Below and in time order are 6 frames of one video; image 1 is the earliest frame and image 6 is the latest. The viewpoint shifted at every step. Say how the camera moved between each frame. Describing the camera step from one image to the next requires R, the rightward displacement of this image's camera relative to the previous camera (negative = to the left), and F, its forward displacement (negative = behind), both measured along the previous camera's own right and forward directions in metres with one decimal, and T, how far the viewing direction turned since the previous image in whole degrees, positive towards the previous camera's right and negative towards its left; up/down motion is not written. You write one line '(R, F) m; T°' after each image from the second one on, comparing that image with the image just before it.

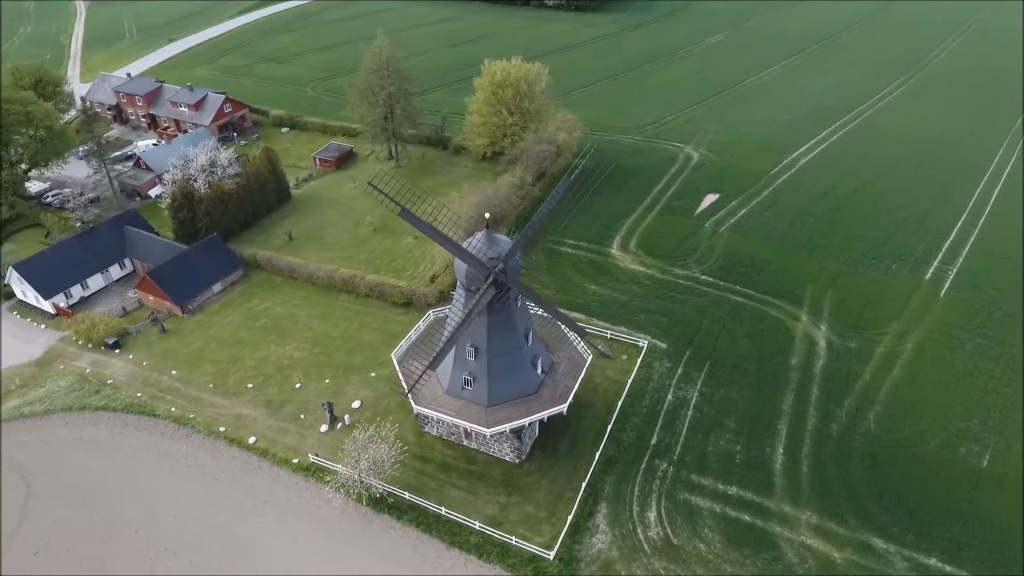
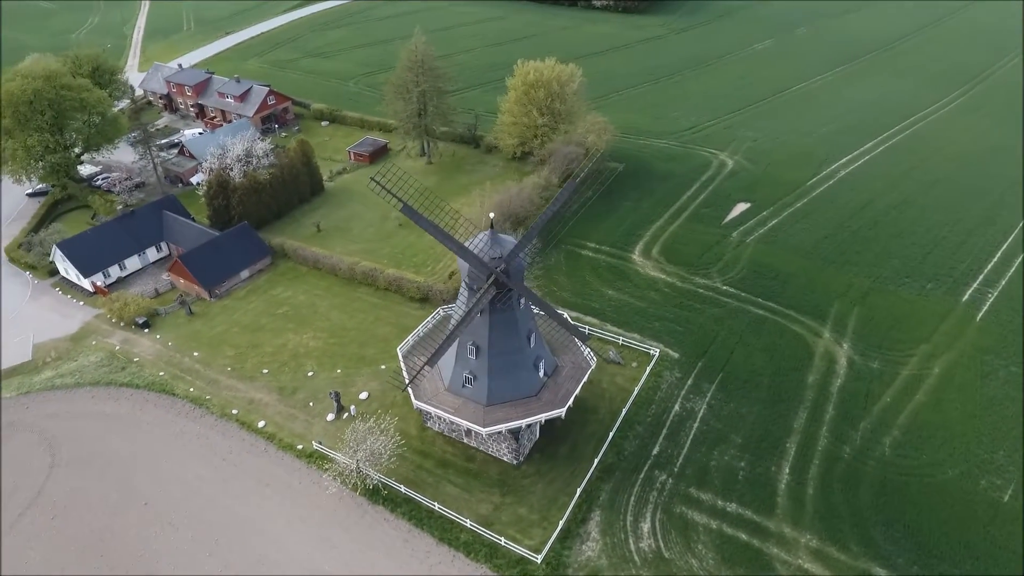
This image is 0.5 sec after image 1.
(+1.2, +0.1) m; -4°
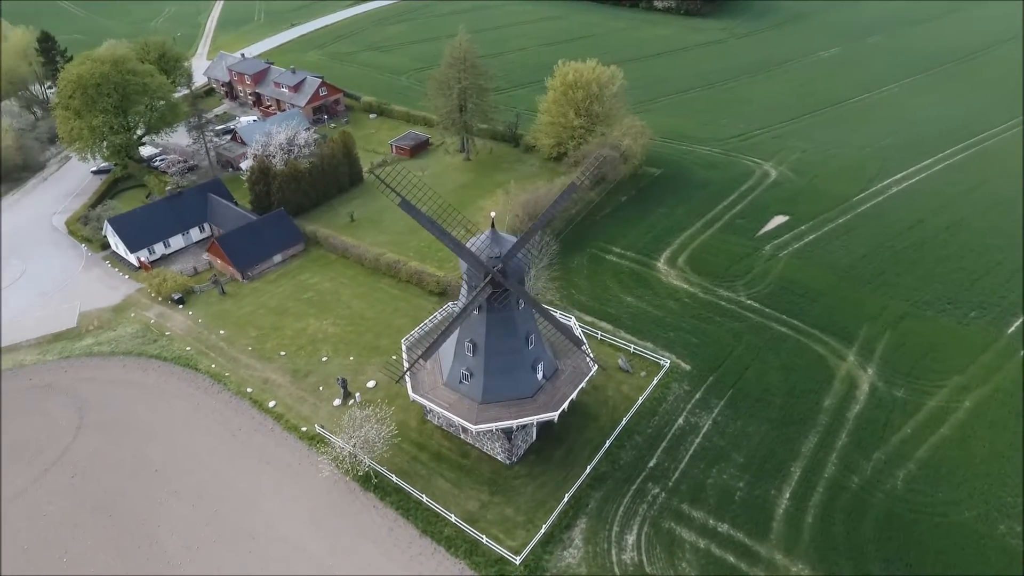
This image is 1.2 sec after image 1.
(+1.7, +0.1) m; -5°
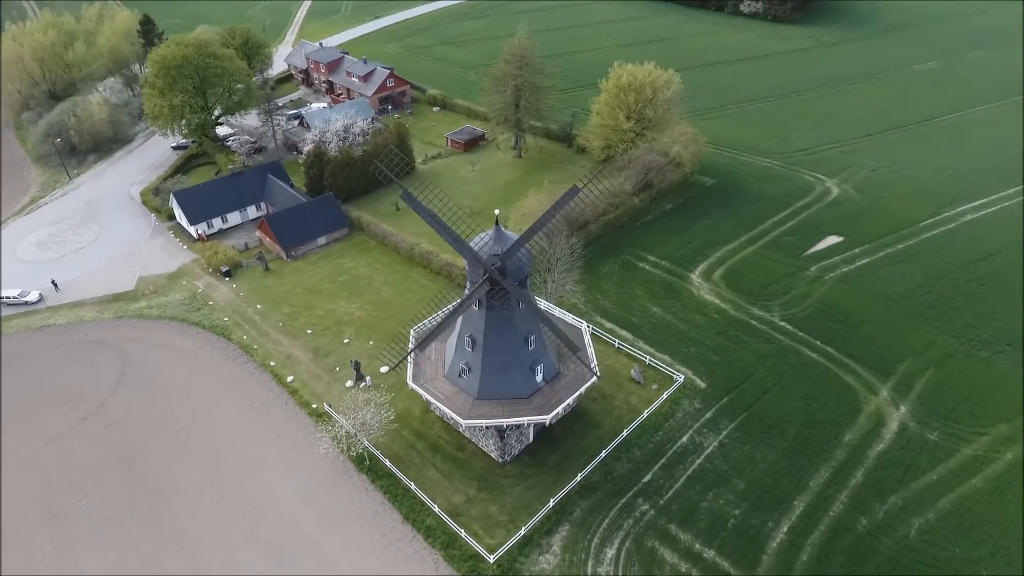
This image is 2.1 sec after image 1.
(+2.2, +0.2) m; -7°
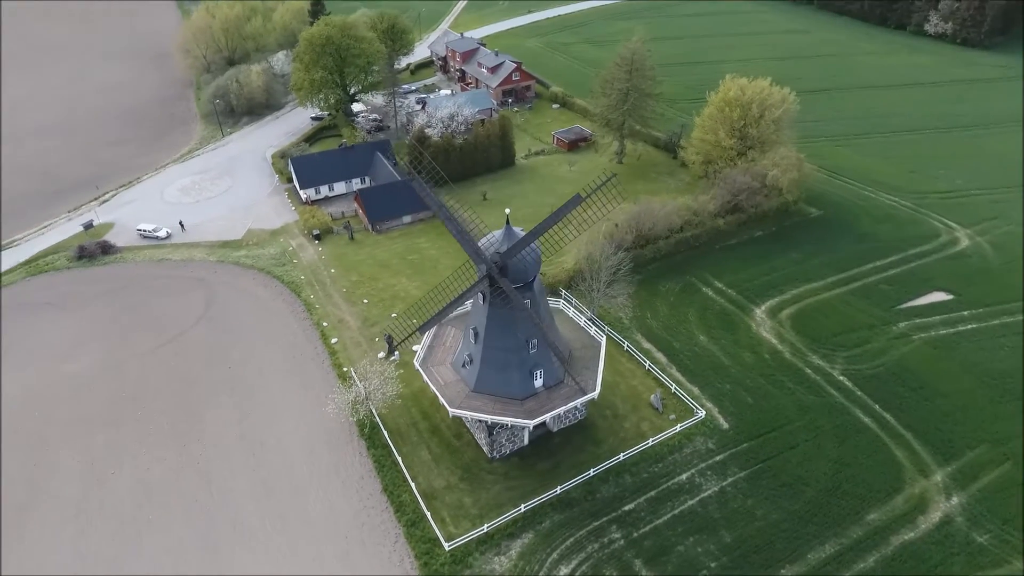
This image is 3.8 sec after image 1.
(+4.1, +0.4) m; -13°
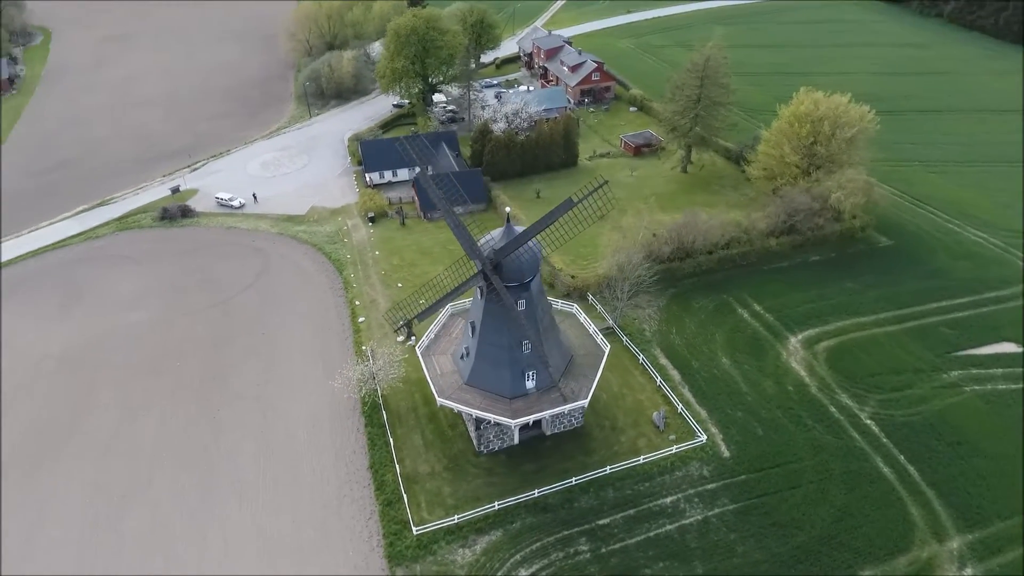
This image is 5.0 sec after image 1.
(+2.9, +0.2) m; -8°
